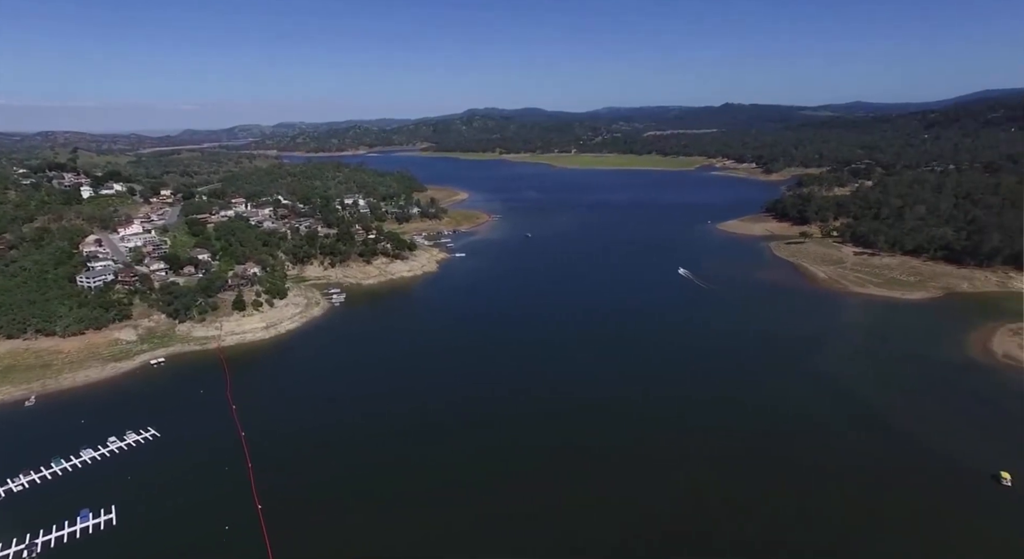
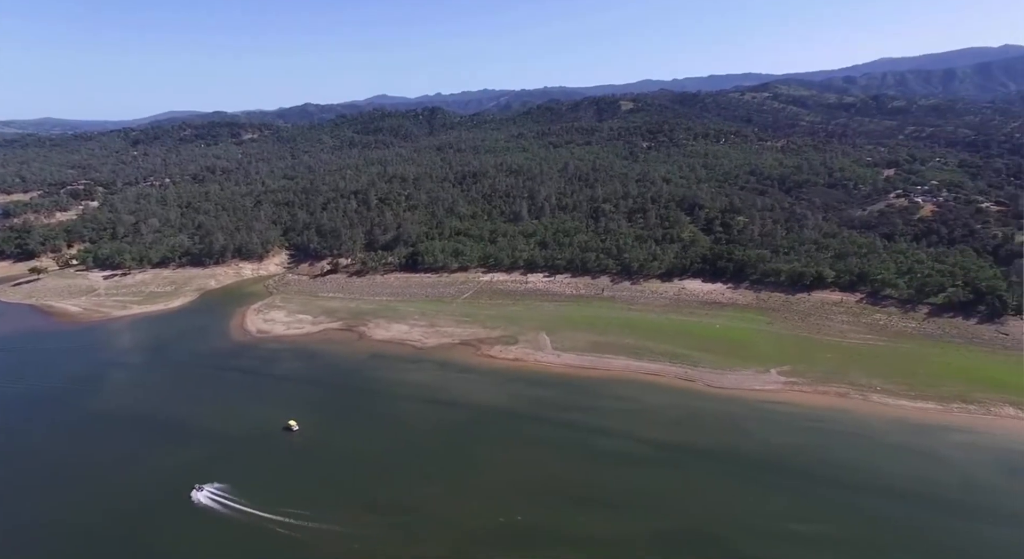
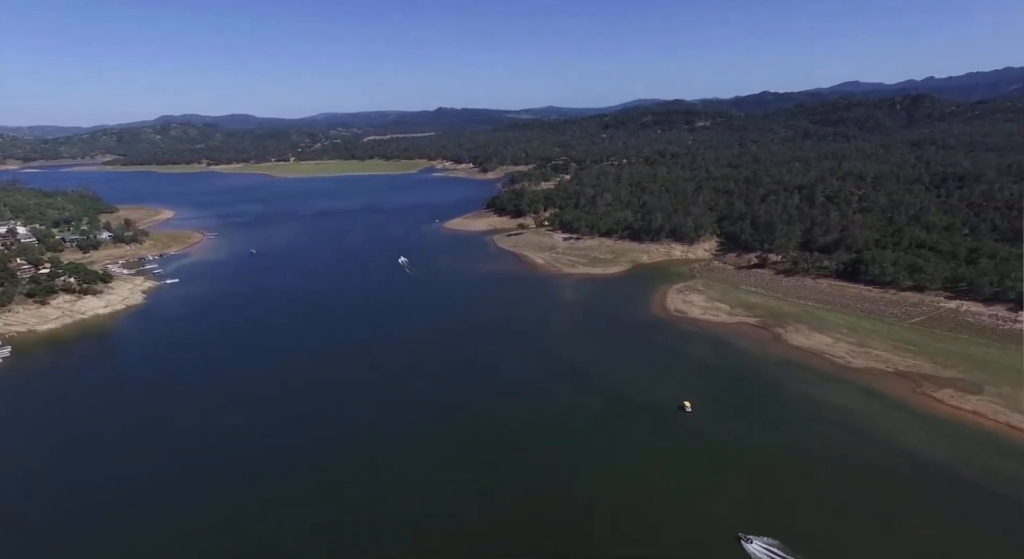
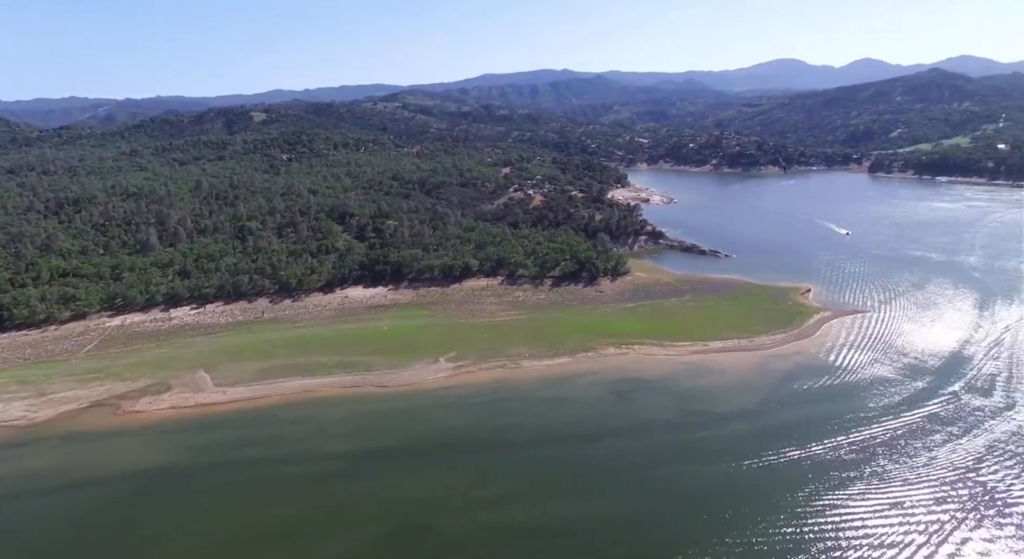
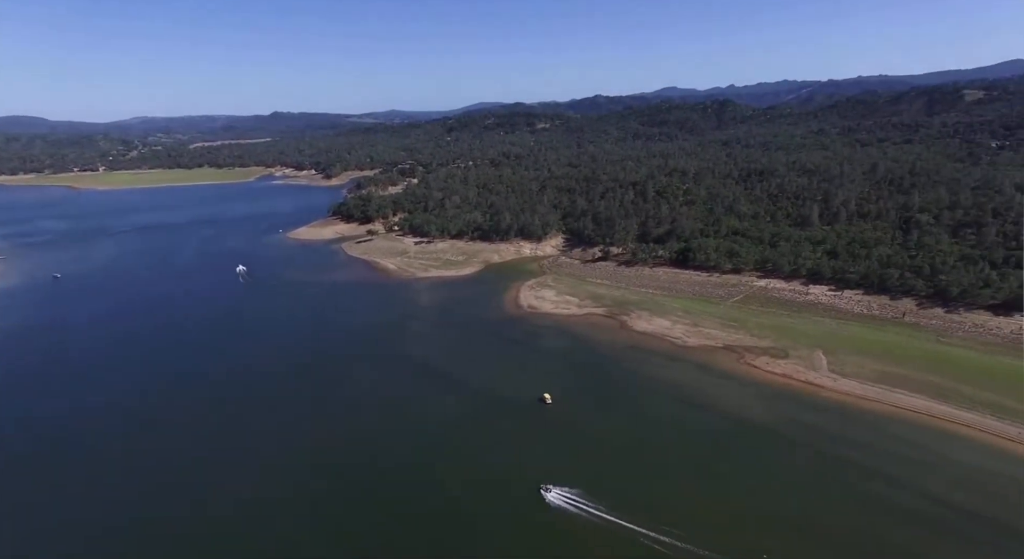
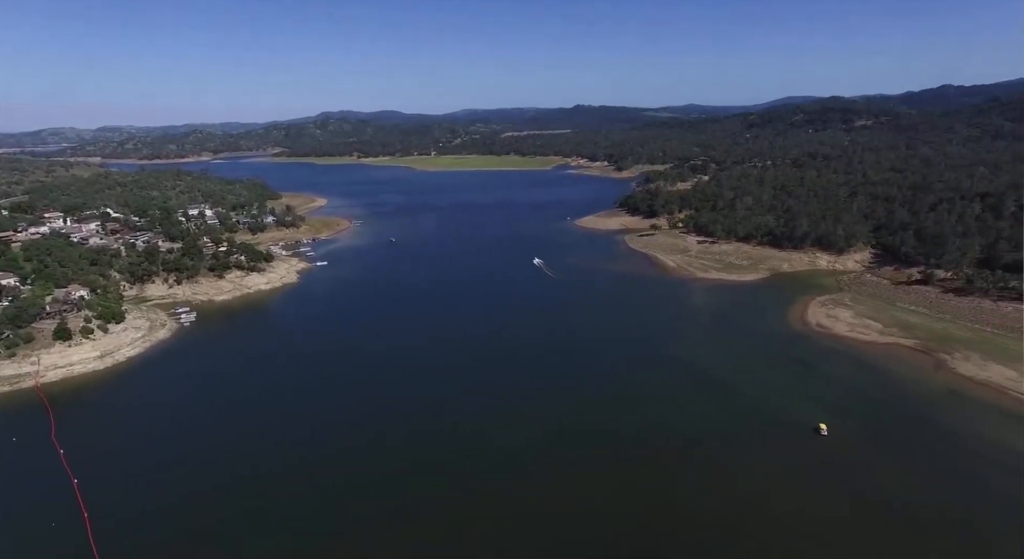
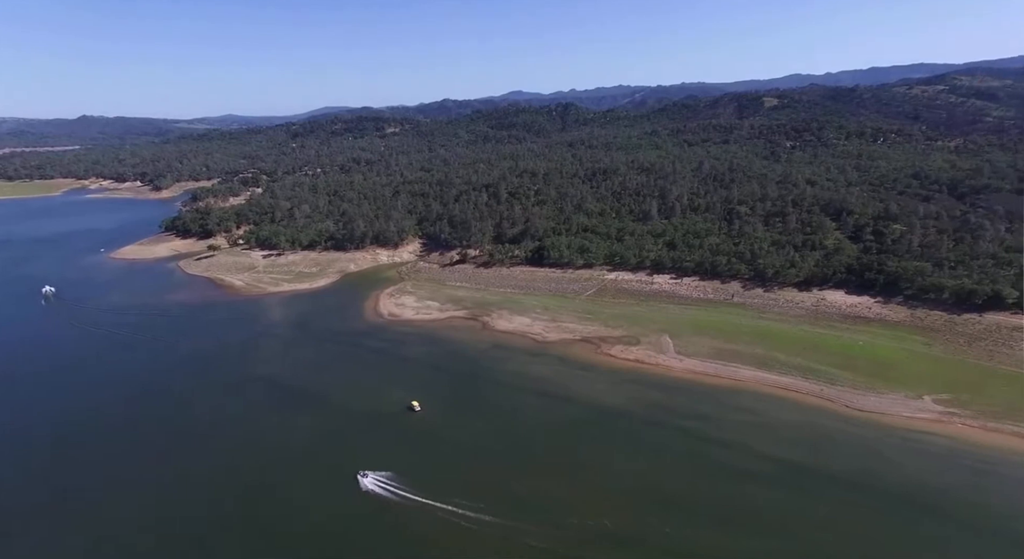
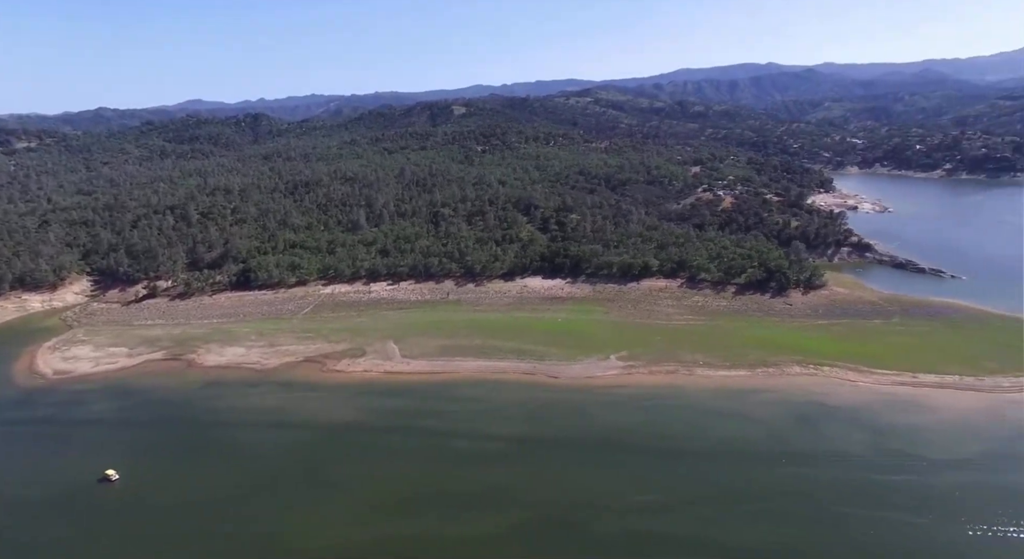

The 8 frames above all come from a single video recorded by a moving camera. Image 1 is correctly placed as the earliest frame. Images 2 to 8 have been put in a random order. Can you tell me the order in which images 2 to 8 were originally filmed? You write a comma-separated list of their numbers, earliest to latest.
6, 3, 5, 7, 2, 8, 4
